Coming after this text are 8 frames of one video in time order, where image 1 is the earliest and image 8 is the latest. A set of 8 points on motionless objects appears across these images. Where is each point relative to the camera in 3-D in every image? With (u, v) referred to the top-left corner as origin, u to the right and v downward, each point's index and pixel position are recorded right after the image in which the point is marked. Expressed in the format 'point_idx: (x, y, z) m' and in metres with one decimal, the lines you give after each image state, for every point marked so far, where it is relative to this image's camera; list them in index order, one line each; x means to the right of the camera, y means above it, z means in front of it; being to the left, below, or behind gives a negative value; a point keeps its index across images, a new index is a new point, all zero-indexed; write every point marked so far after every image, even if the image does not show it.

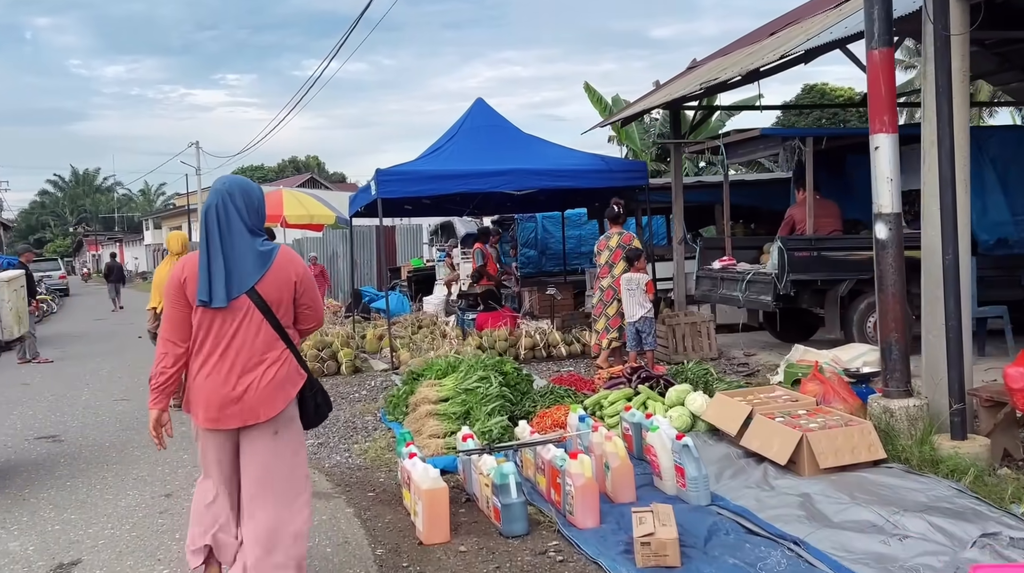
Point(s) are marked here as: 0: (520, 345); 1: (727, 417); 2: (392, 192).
0: (+0.1, -0.7, +12.1) m
1: (+1.5, -0.9, +6.7) m
2: (-1.5, +1.1, +11.9) m
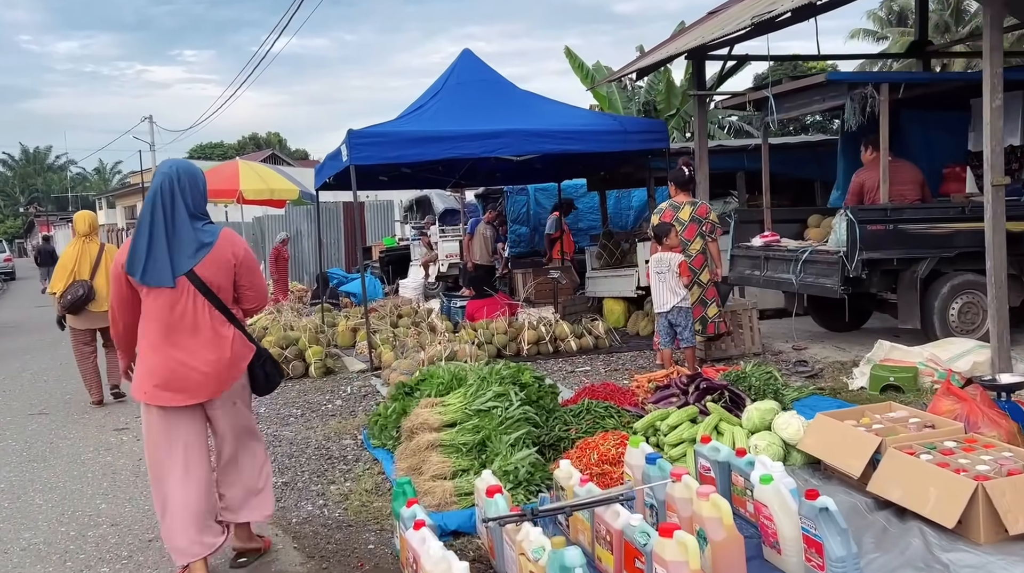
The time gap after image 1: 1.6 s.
0: (+0.1, -0.5, +10.3) m
1: (+1.7, -0.8, +4.9) m
2: (-1.5, +1.3, +9.9) m
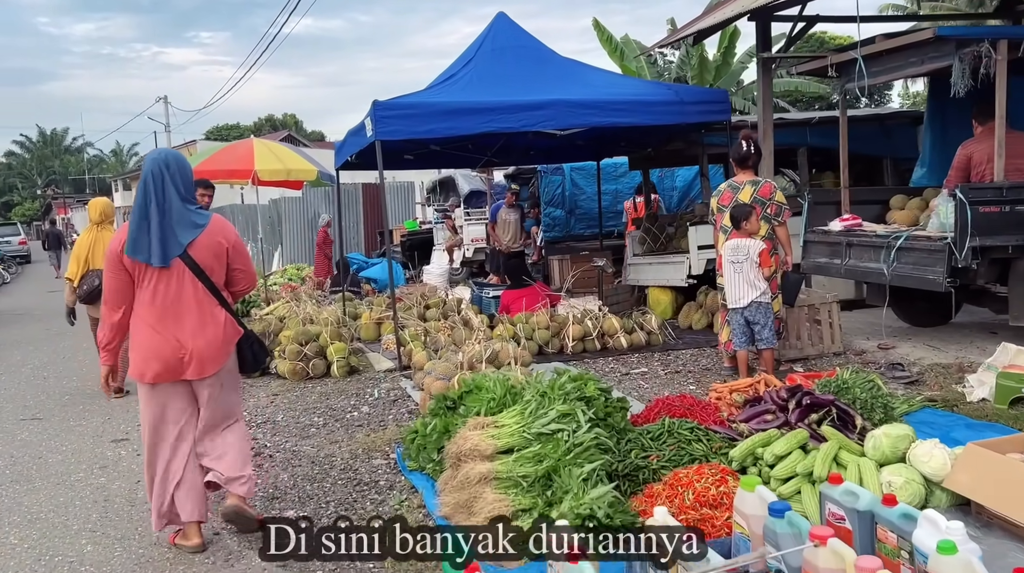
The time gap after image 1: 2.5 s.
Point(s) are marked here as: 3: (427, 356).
0: (+0.5, -0.4, +9.3) m
1: (+2.0, -0.8, +3.9) m
2: (-1.1, +1.4, +8.9) m
3: (-0.7, -0.6, +8.2) m
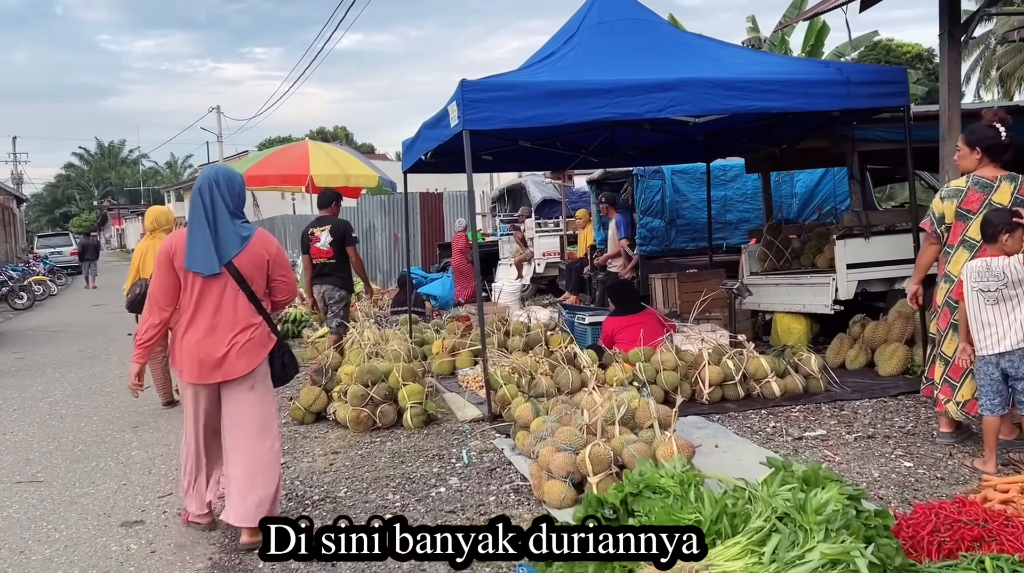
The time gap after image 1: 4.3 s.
0: (+1.4, -0.7, +7.3) m
1: (+2.6, -1.0, +1.8) m
2: (-0.2, +1.2, +7.0) m
3: (+0.1, -0.8, +6.2) m
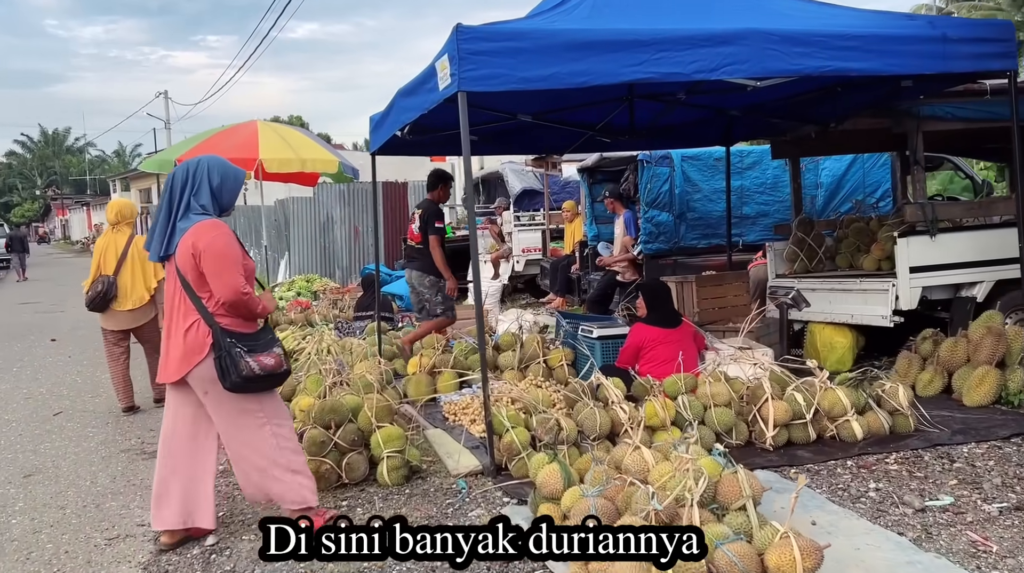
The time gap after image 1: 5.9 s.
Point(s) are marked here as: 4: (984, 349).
0: (+1.5, -0.7, +5.6) m
1: (+2.9, -1.1, +0.3) m
2: (-0.1, +1.1, +5.3) m
3: (+0.2, -0.8, +4.6) m
4: (+3.3, -0.4, +6.8) m
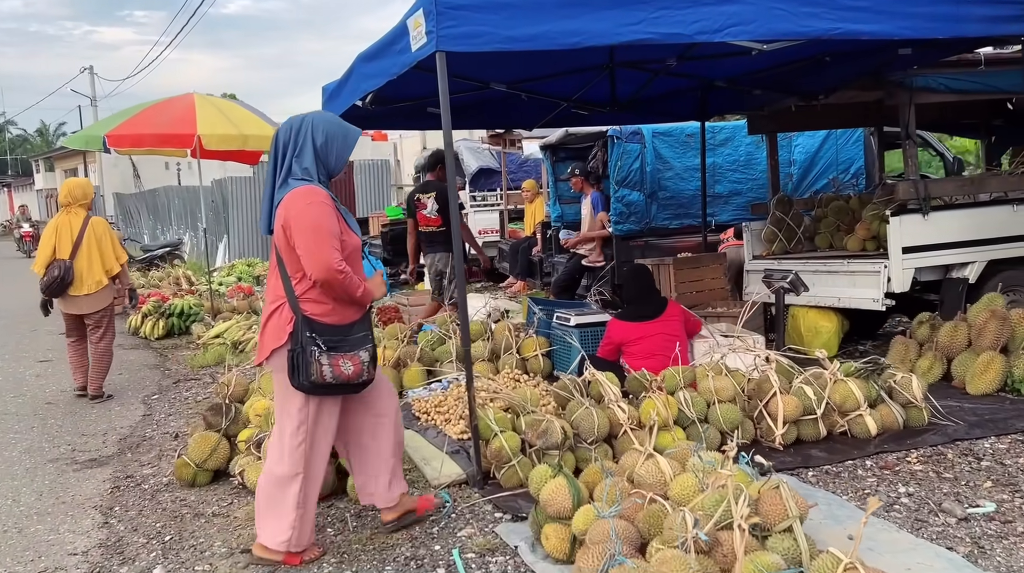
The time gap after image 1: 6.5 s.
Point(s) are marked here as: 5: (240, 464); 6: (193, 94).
0: (+1.4, -0.7, +5.2) m
1: (+3.2, -1.1, -0.1) m
2: (-0.2, +1.2, +4.7) m
3: (+0.2, -0.8, +4.0) m
4: (+3.1, -0.3, +6.4) m
5: (-1.4, -0.9, +5.0) m
6: (-3.6, +2.2, +11.0) m
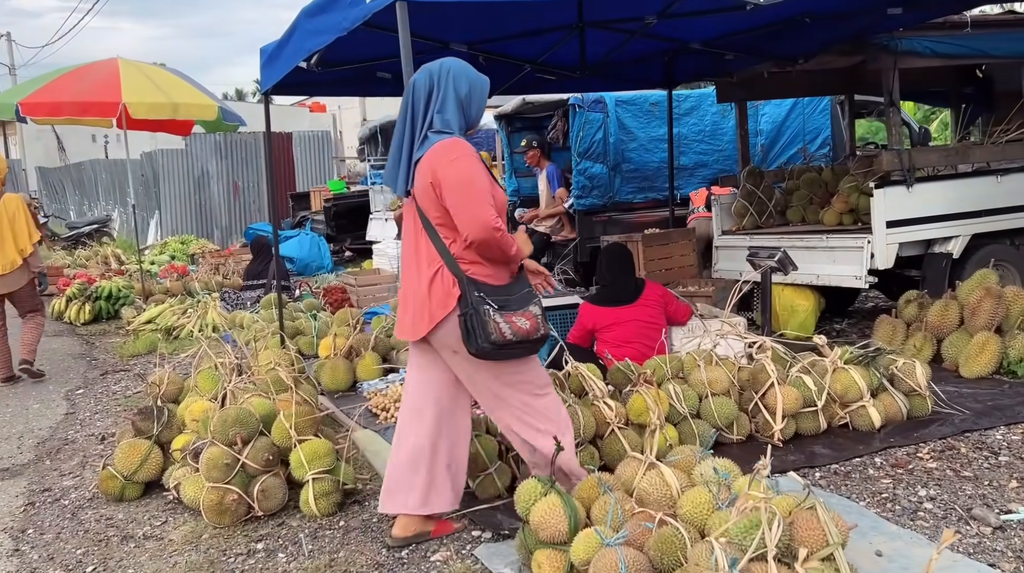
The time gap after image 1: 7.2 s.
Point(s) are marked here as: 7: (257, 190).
0: (+1.2, -0.6, +4.7) m
1: (+3.3, -1.1, -0.4) m
2: (-0.3, +1.2, +4.1) m
3: (+0.1, -0.7, +3.5) m
4: (+2.9, -0.2, +6.1) m
5: (-1.5, -0.8, +4.4) m
6: (-4.1, +2.3, +10.1) m
7: (-4.0, +1.5, +15.4) m
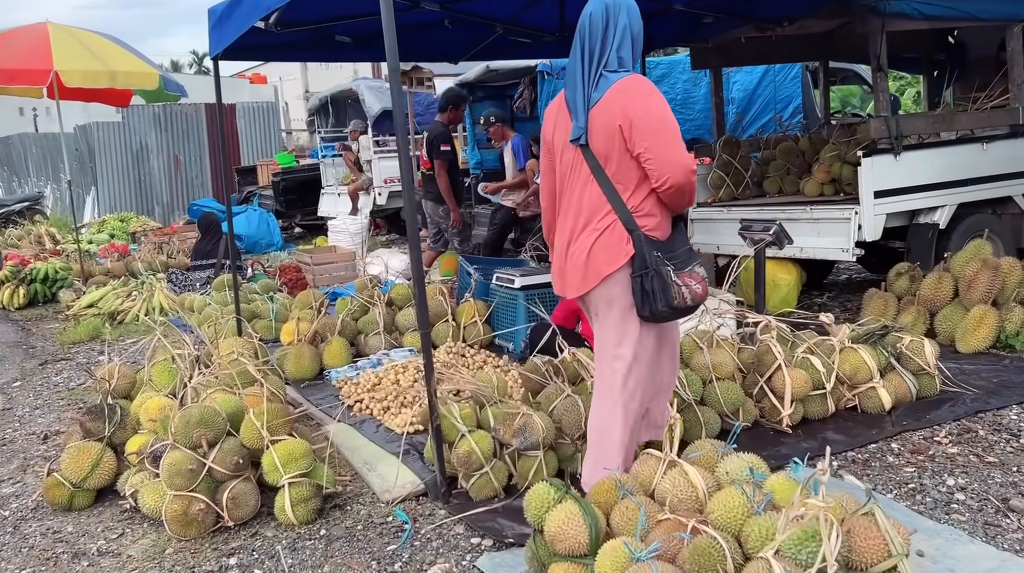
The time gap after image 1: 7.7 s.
0: (+1.2, -0.5, +4.4) m
1: (+3.6, -1.1, -0.6) m
2: (-0.4, +1.3, +3.6) m
3: (+0.2, -0.7, +3.1) m
4: (+2.8, 0.0, +5.8) m
5: (-1.5, -0.8, +3.9) m
6: (-4.5, +2.5, +9.4) m
7: (-4.6, +1.8, +14.8) m
